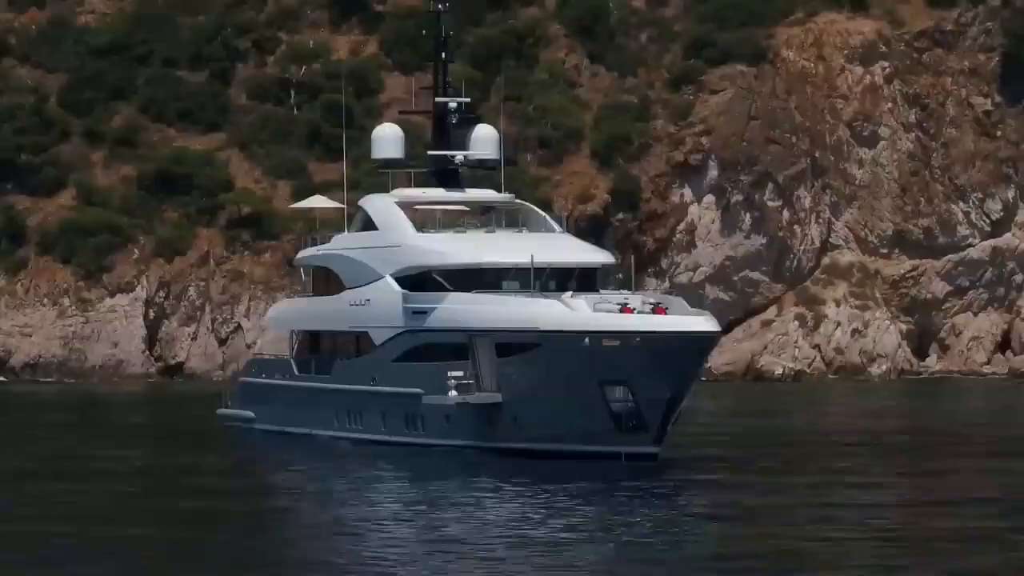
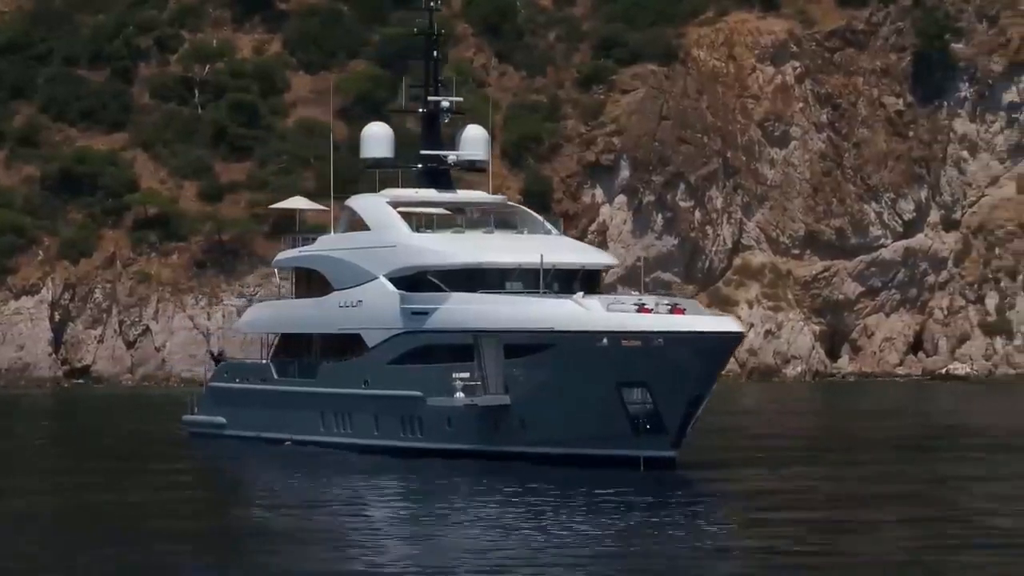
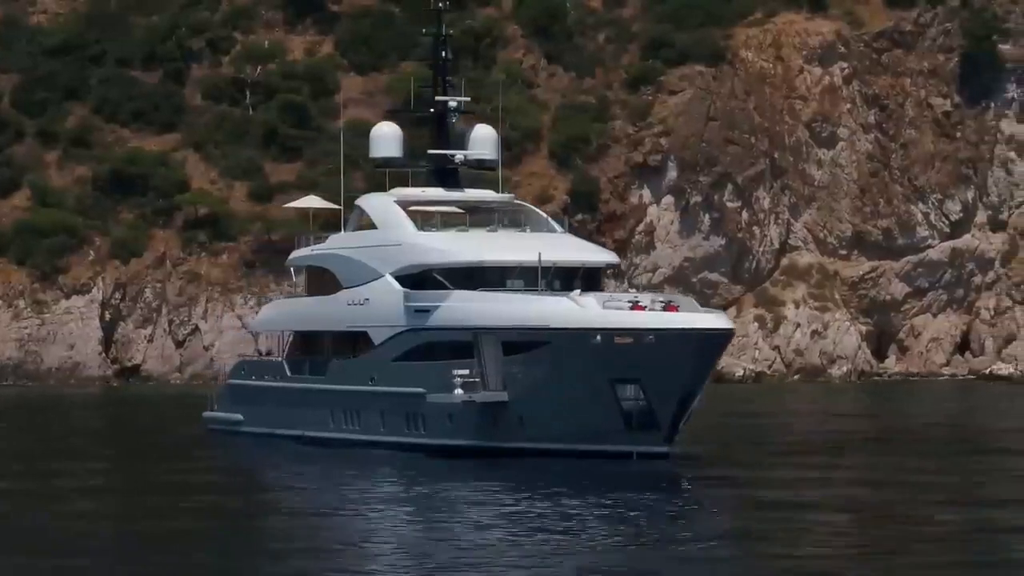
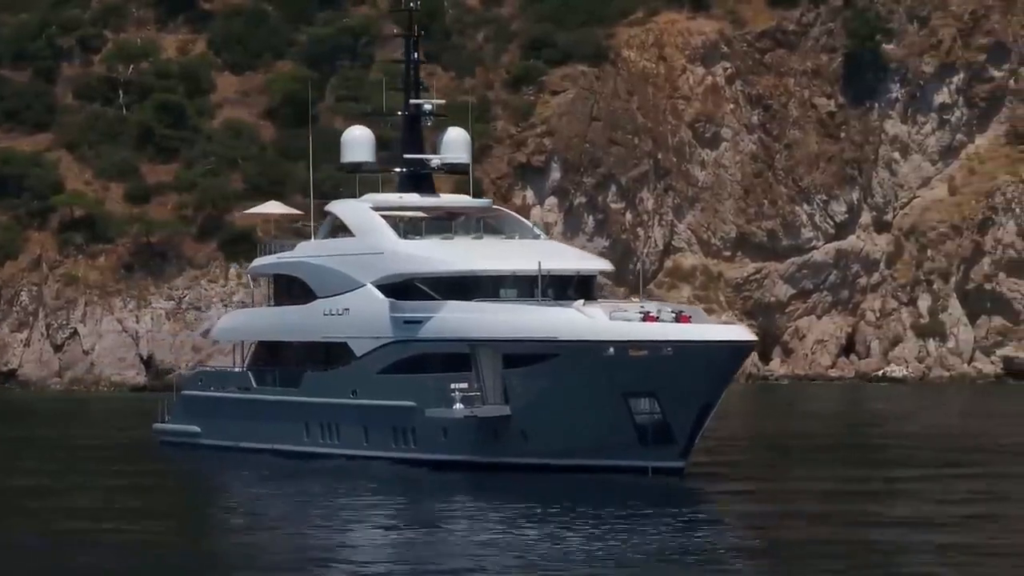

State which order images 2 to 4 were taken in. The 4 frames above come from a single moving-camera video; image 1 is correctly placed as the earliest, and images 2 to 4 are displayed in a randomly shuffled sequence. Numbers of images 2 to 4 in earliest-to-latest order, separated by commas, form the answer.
3, 2, 4
